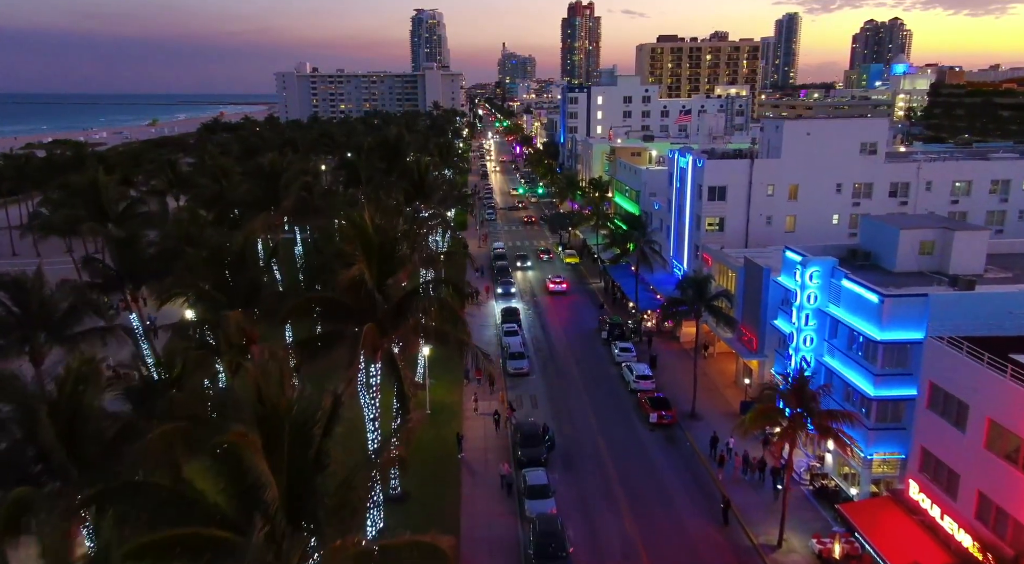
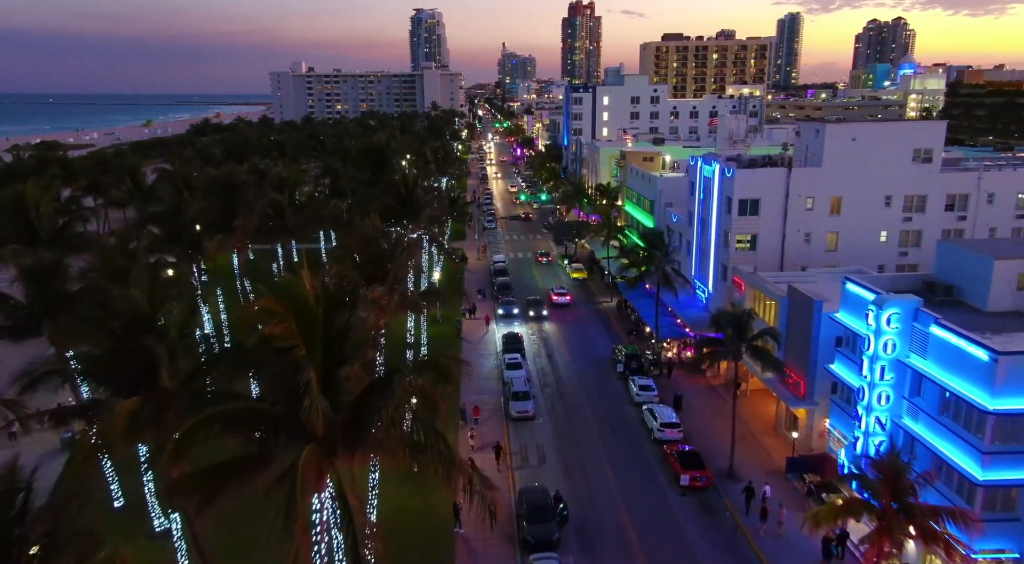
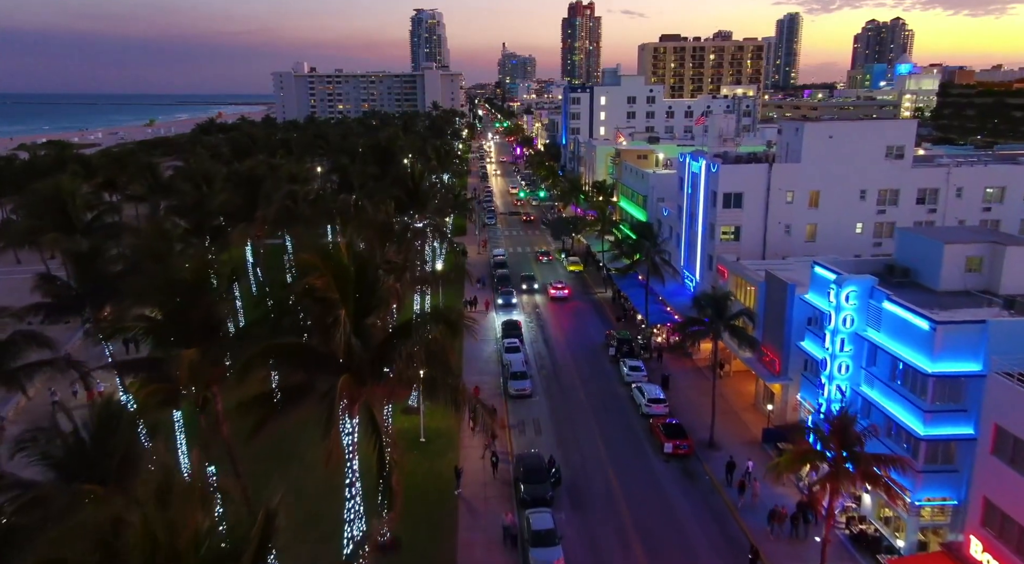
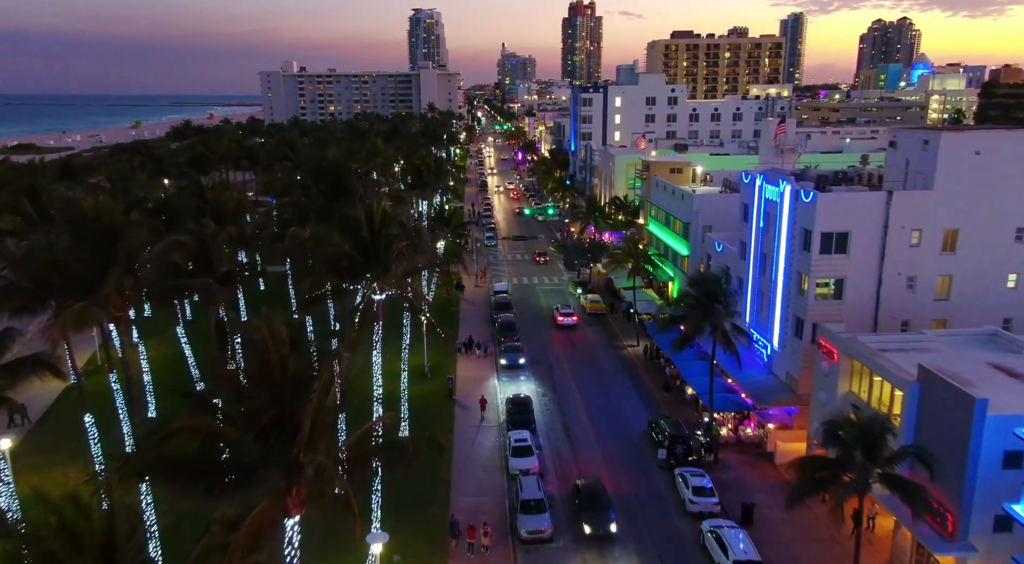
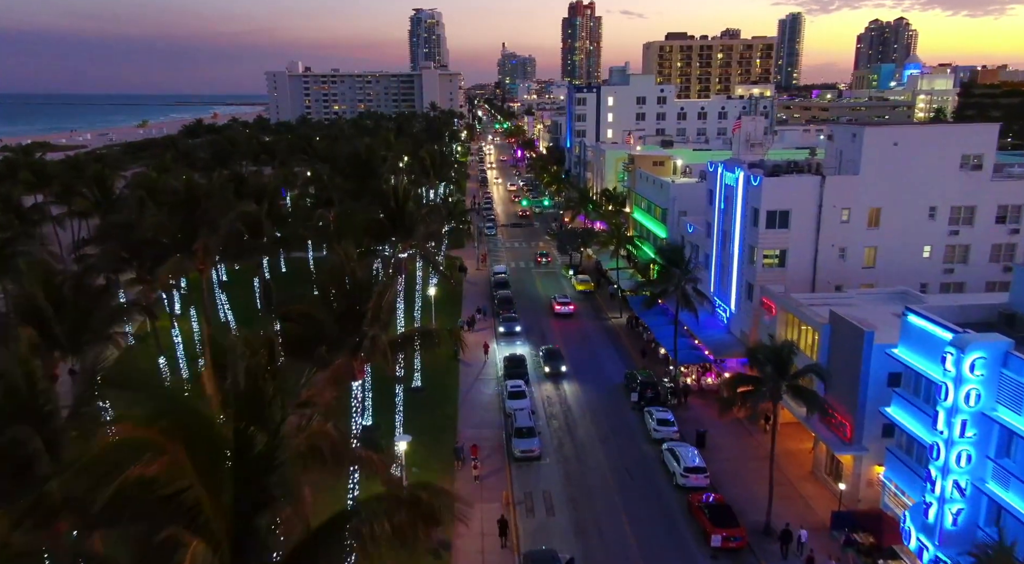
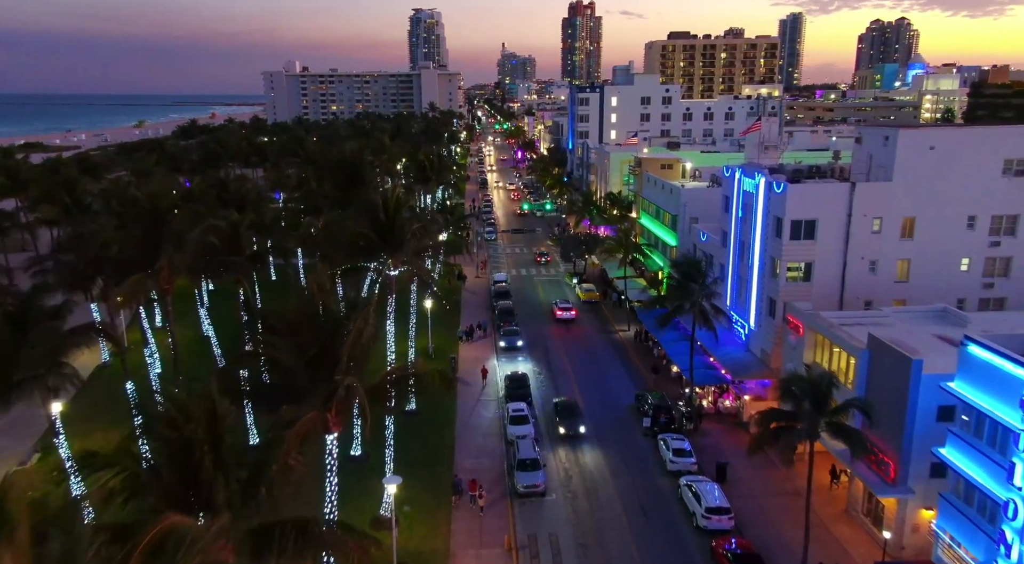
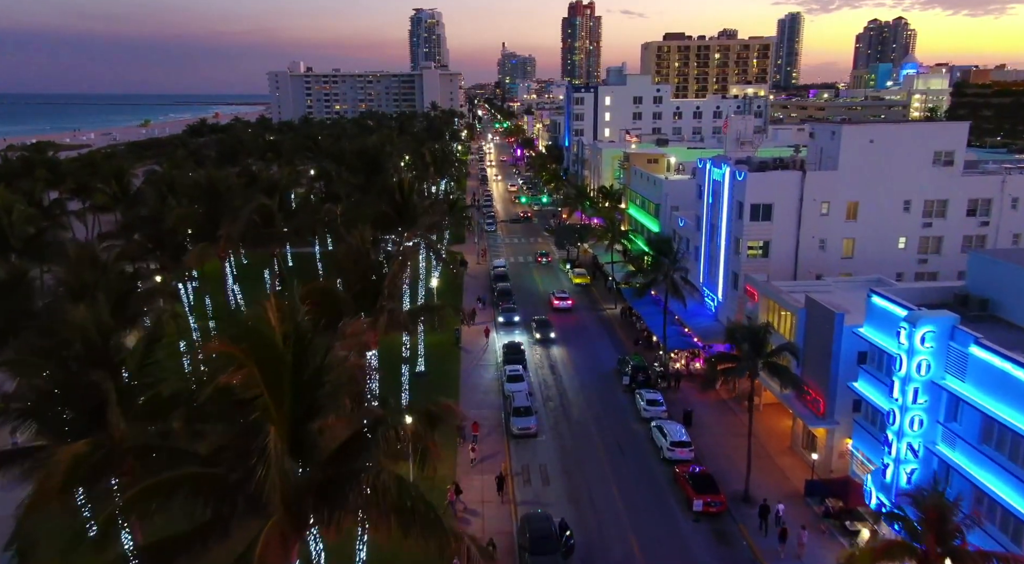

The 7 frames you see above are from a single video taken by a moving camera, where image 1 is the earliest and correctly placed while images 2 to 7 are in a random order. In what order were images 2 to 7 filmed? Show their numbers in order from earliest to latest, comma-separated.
3, 2, 7, 5, 6, 4
